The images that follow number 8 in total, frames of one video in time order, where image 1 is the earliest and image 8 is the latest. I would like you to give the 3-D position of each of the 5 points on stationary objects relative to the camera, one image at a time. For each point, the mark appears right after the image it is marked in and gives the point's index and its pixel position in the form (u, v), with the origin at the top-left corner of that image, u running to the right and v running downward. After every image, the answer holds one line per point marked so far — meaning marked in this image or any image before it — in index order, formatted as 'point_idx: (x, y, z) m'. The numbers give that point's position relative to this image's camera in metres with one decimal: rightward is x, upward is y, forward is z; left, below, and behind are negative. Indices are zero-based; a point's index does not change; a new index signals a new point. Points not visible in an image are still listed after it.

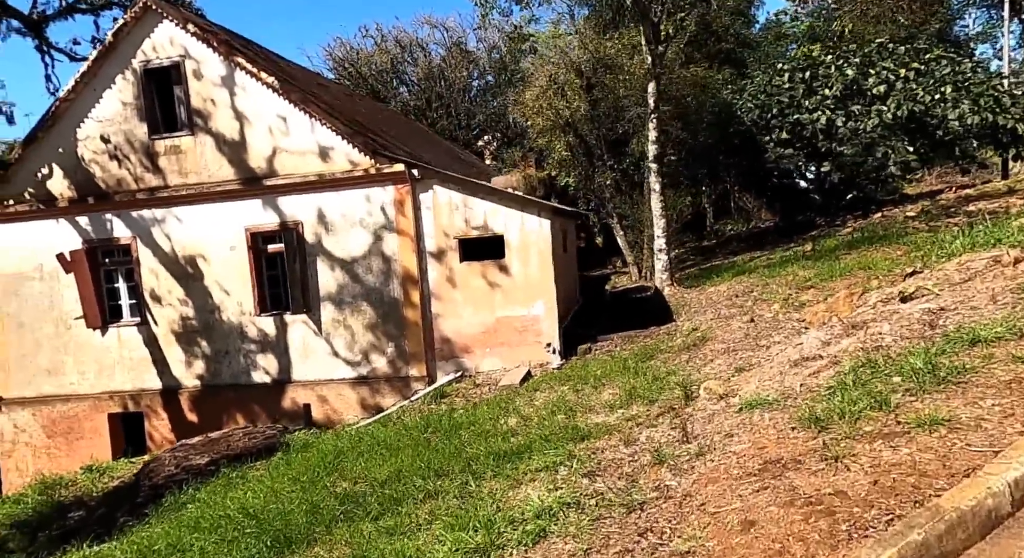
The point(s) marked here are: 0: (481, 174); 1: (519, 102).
0: (-0.7, +2.6, +18.3) m
1: (0.0, +4.0, +17.0) m
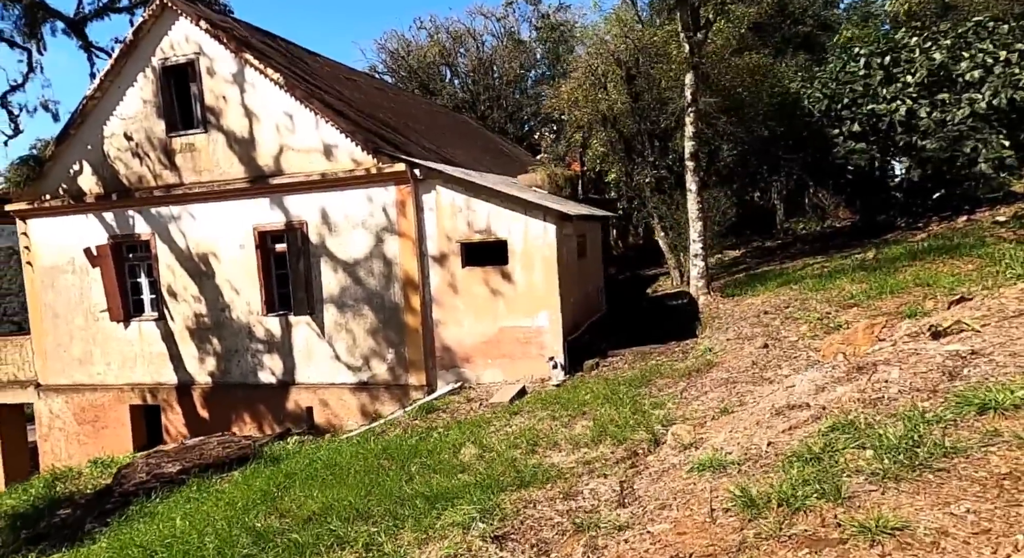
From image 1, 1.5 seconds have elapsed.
0: (+0.2, +2.6, +17.6) m
1: (+0.9, +3.9, +16.2) m
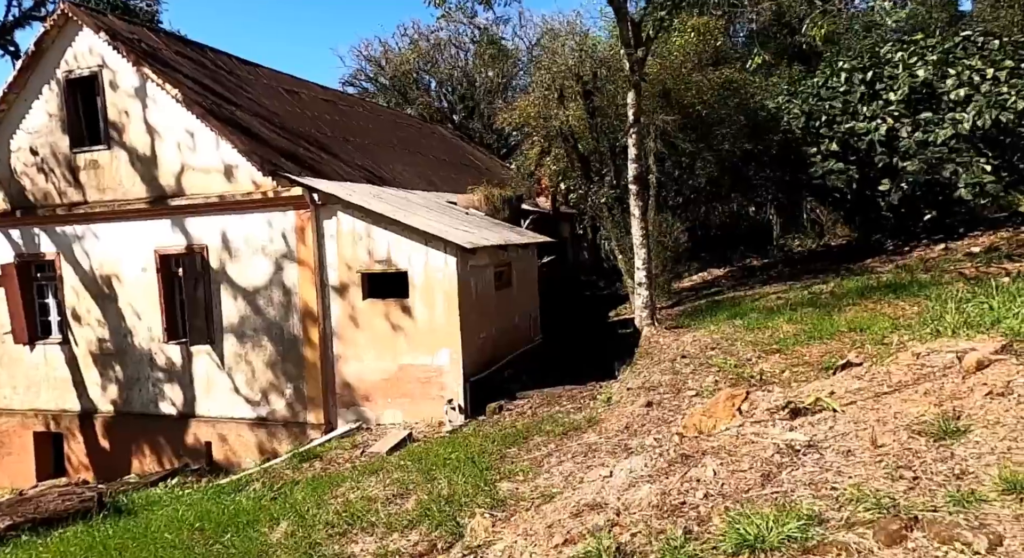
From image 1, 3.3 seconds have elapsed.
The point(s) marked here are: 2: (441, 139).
0: (-0.7, +2.2, +16.9) m
1: (0.0, +3.5, +15.5) m
2: (-1.7, +3.5, +19.0) m
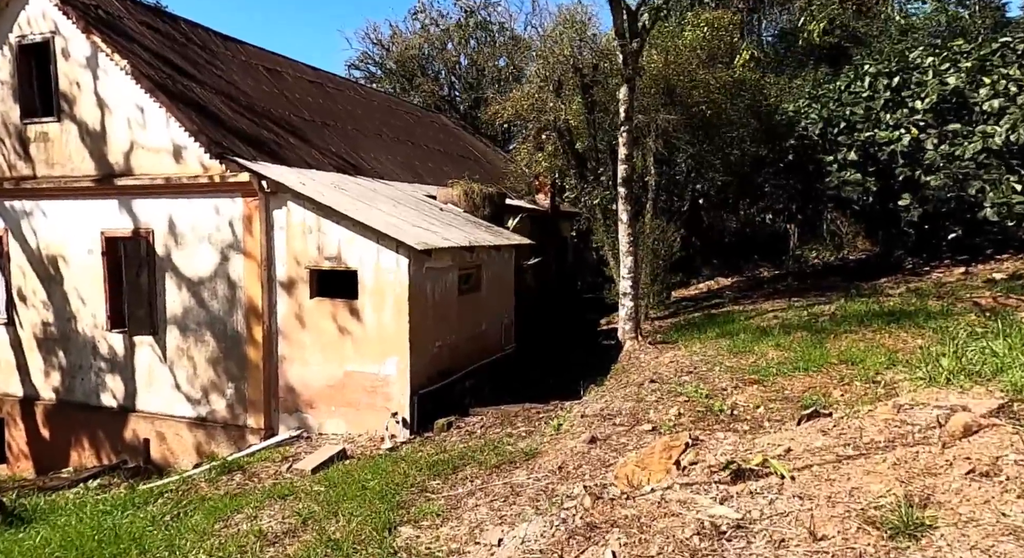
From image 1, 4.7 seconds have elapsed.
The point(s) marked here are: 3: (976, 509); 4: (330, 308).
0: (-0.7, +2.2, +16.0) m
1: (-0.1, +3.5, +14.6) m
2: (-1.7, +3.6, +18.3) m
3: (+2.0, -1.0, +3.2) m
4: (-2.0, -0.3, +8.6) m
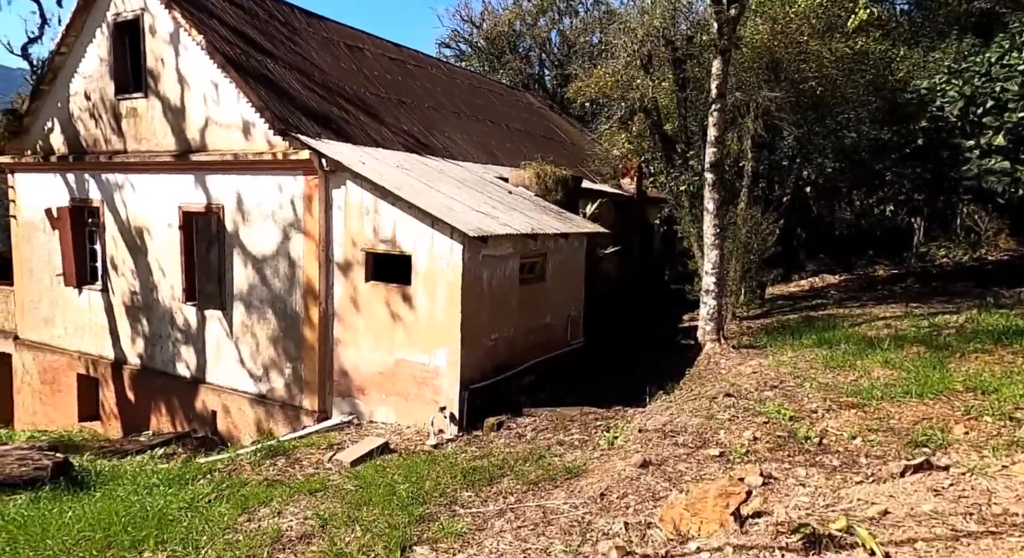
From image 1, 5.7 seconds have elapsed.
0: (+0.9, +2.5, +15.3) m
1: (+1.5, +3.7, +13.8) m
2: (+0.3, +3.9, +17.5) m
3: (+1.9, -1.1, +2.3) m
4: (-1.3, -0.1, +8.1) m
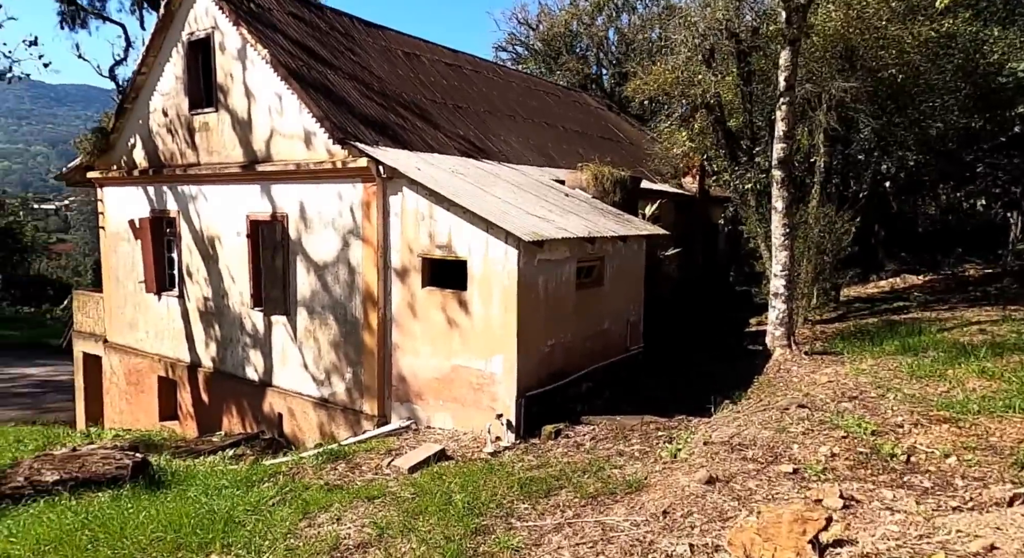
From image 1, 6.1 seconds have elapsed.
0: (+2.0, +2.4, +15.0) m
1: (+2.5, +3.6, +13.4) m
2: (+1.6, +3.9, +17.3) m
3: (+2.1, -1.1, +2.0) m
4: (-0.7, -0.2, +8.0) m
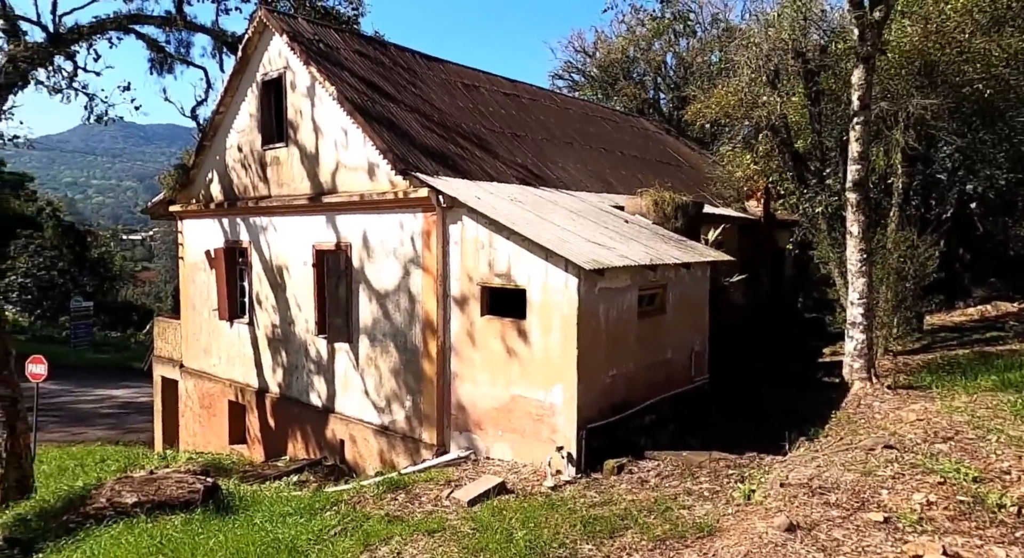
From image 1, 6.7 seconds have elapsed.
0: (+3.1, +1.9, +14.7) m
1: (+3.4, +3.2, +13.2) m
2: (+2.9, +3.3, +17.1) m
3: (+2.2, -1.2, +1.6) m
4: (-0.1, -0.5, +7.8) m
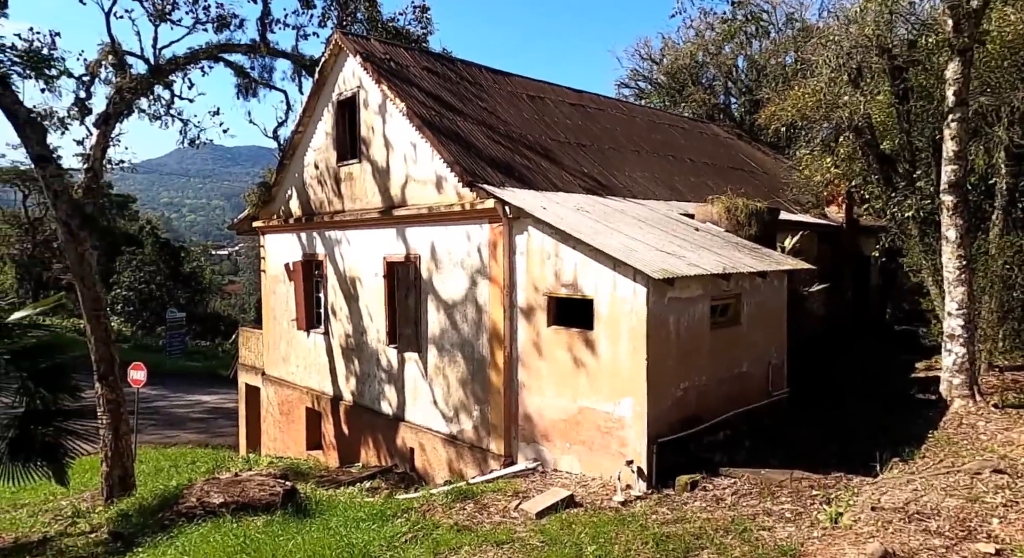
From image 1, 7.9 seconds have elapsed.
0: (+4.4, +1.7, +14.2) m
1: (+4.6, +3.0, +12.7) m
2: (+4.3, +3.1, +16.6) m
3: (+2.3, -1.2, +1.2) m
4: (+0.5, -0.6, +7.6) m
